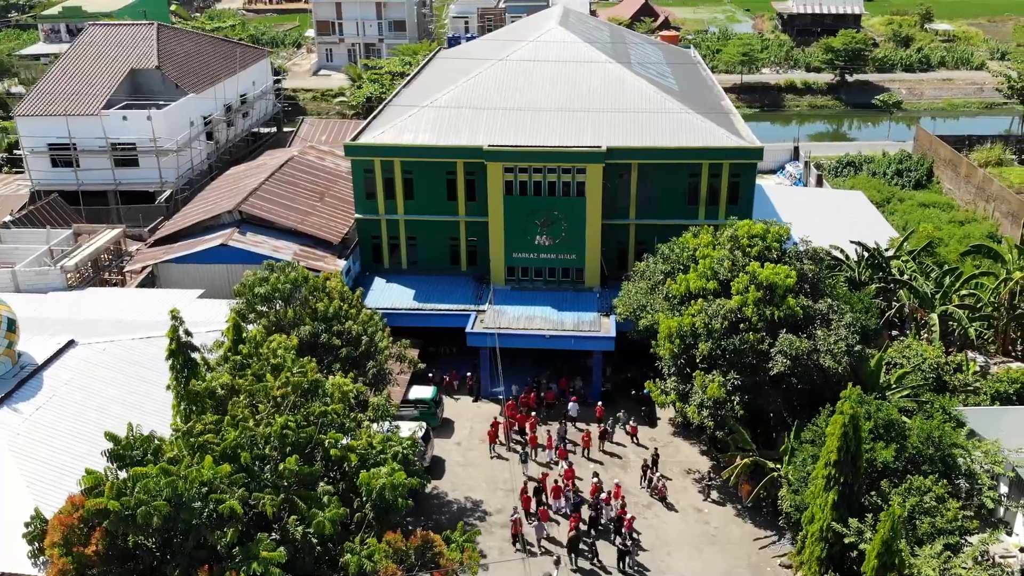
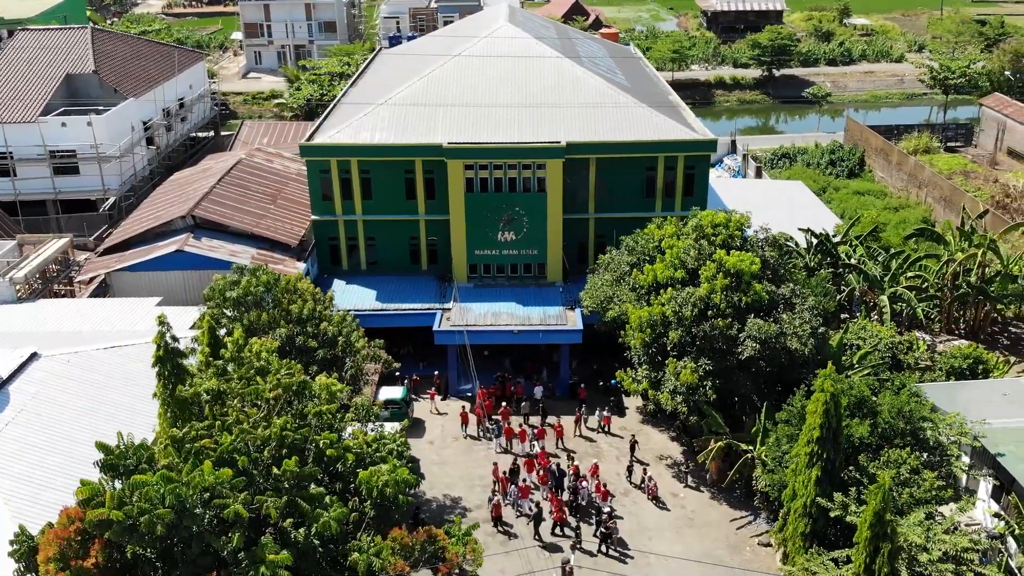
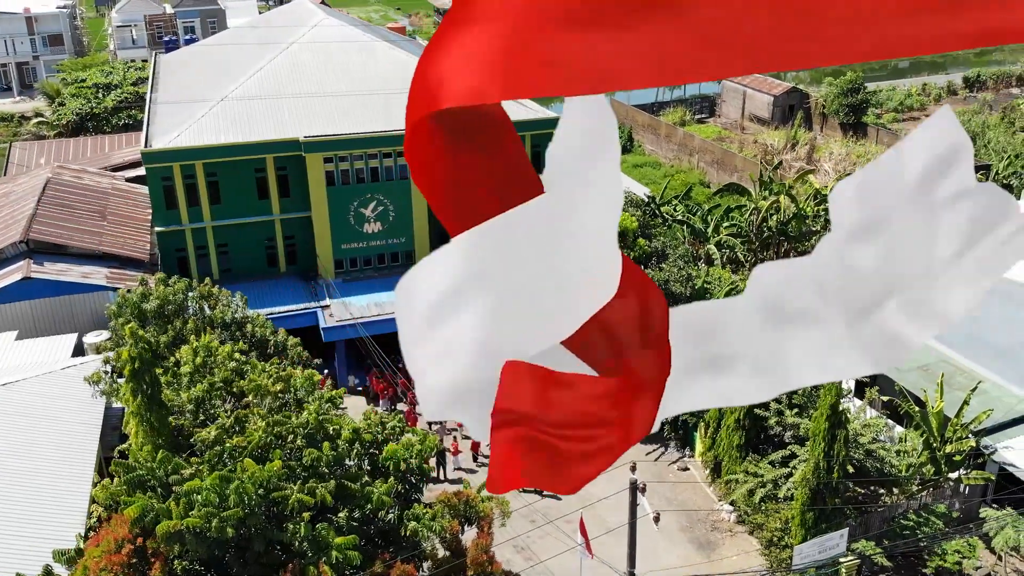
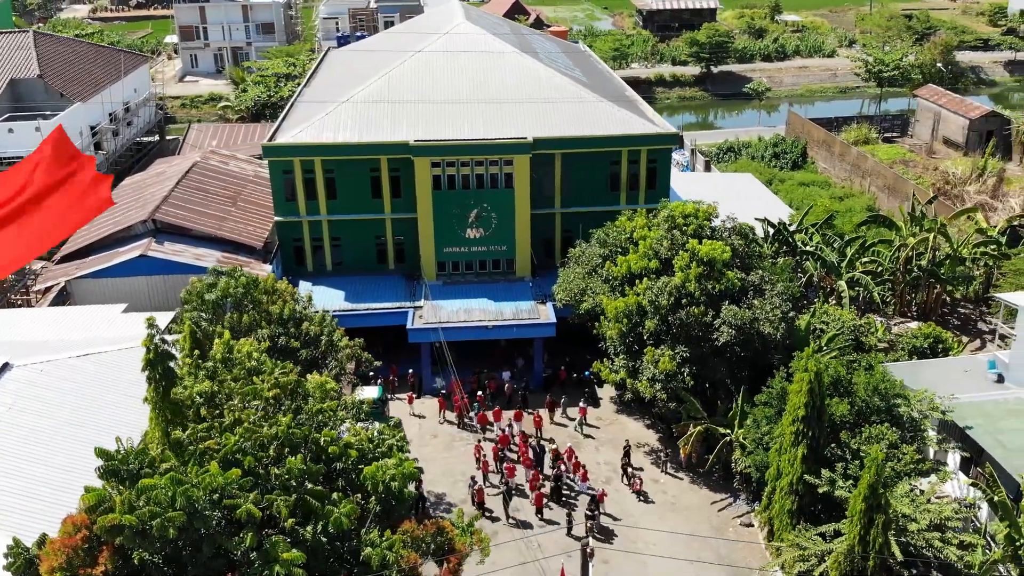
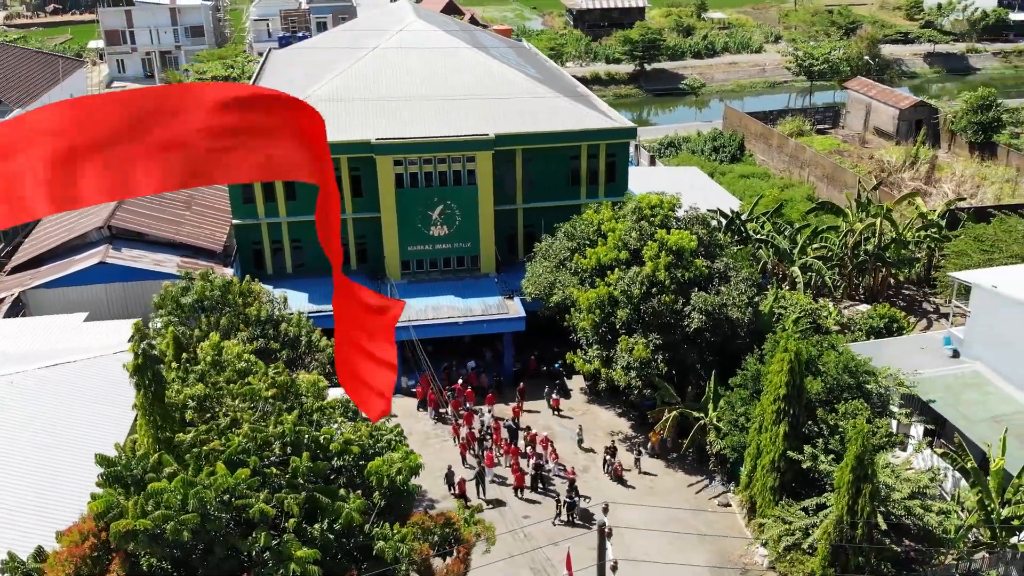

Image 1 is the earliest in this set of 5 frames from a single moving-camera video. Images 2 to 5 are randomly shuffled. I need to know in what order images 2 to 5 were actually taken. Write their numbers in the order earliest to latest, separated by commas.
2, 4, 5, 3
